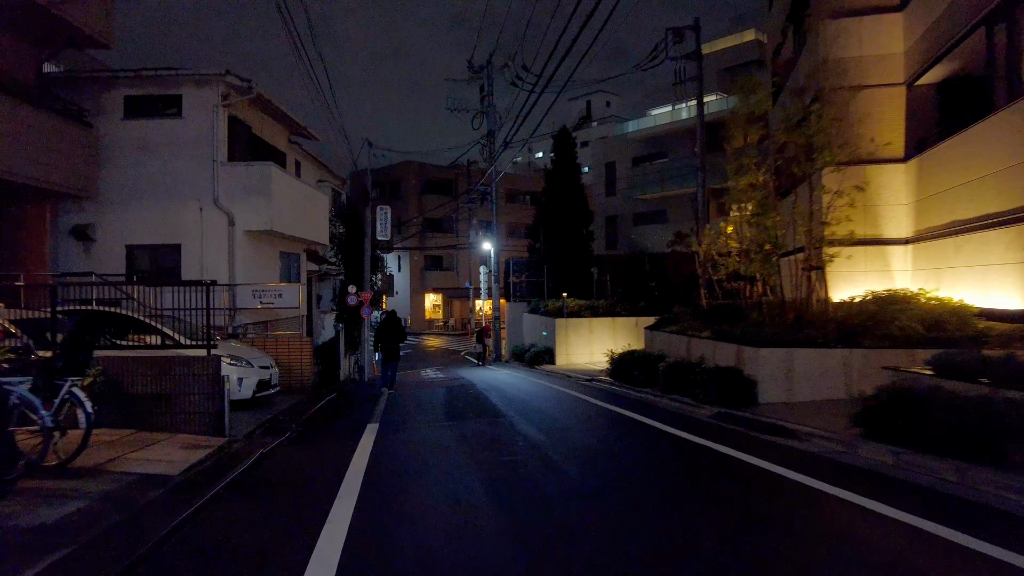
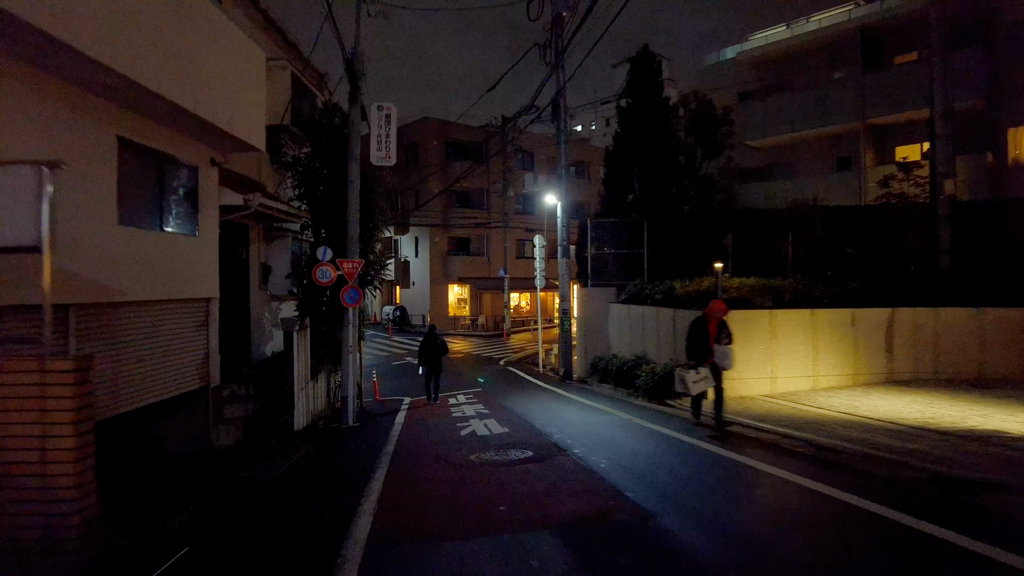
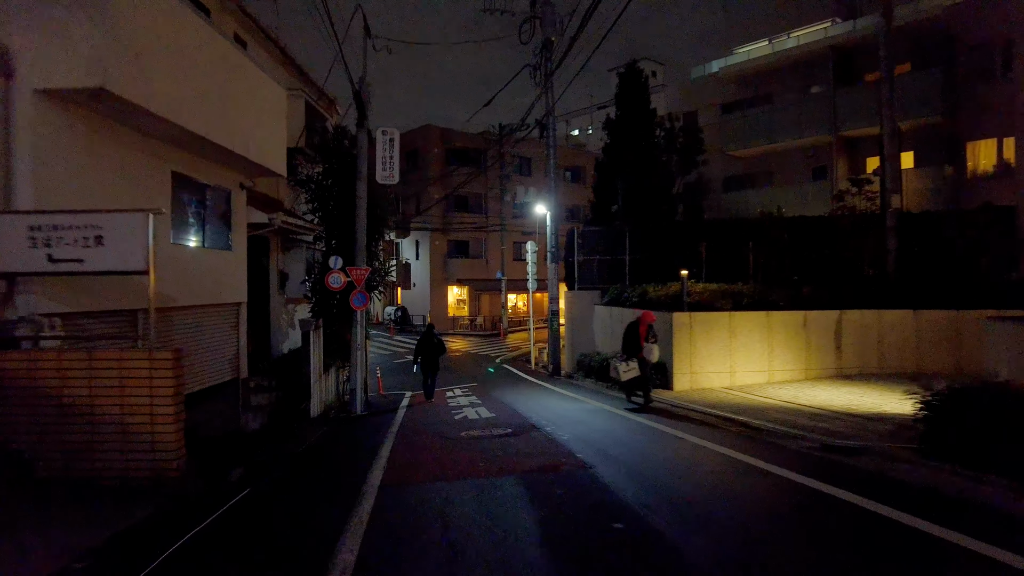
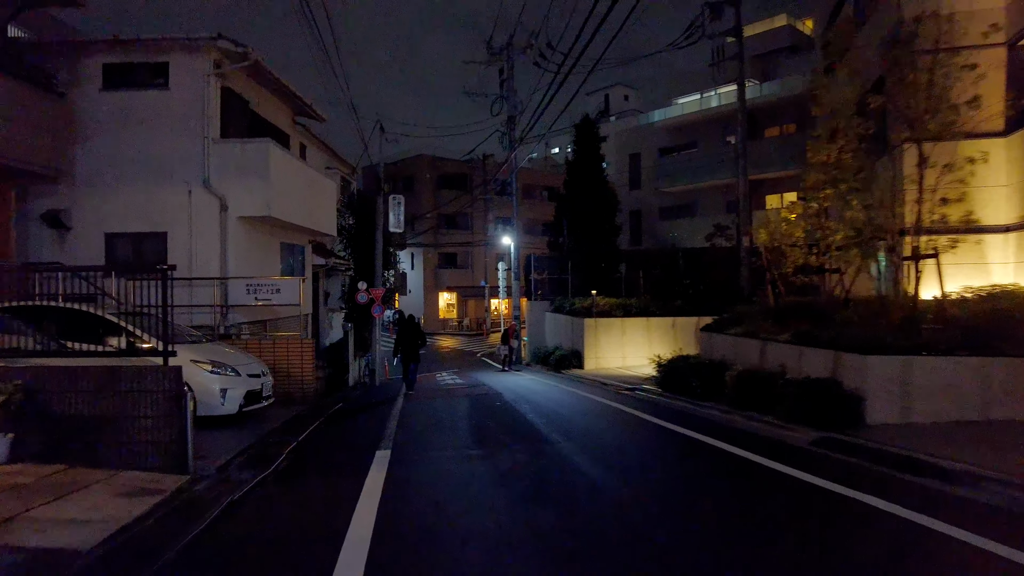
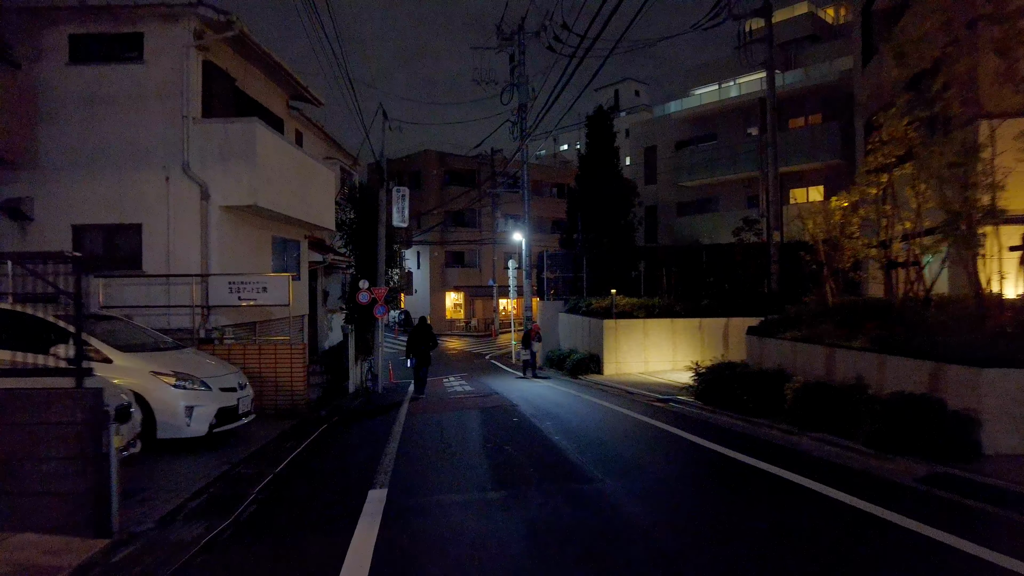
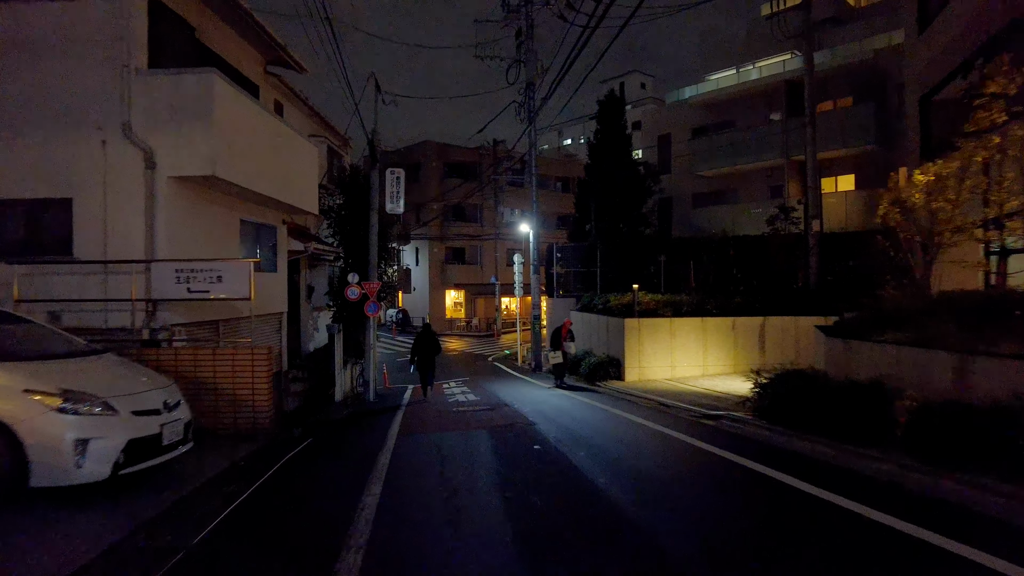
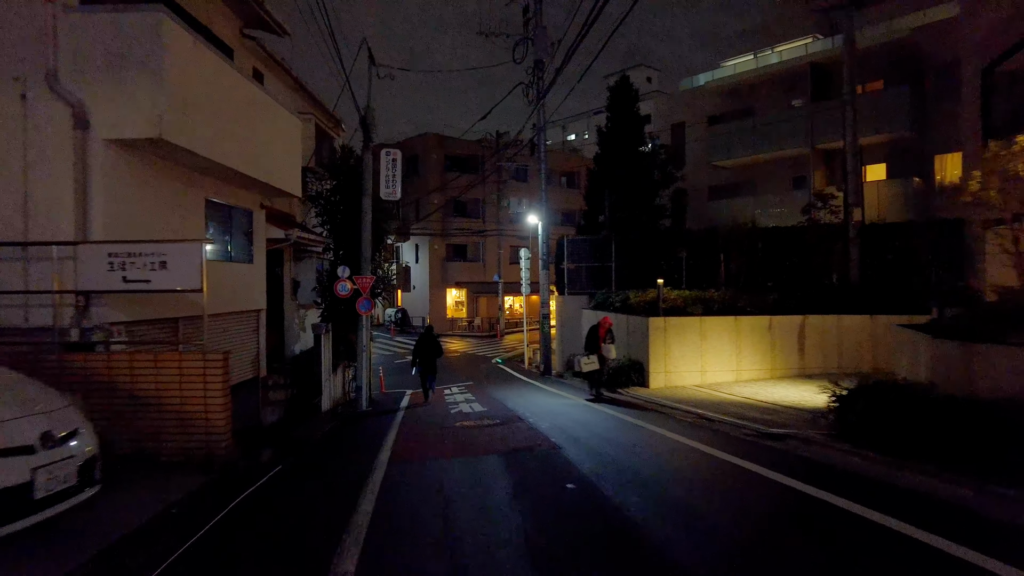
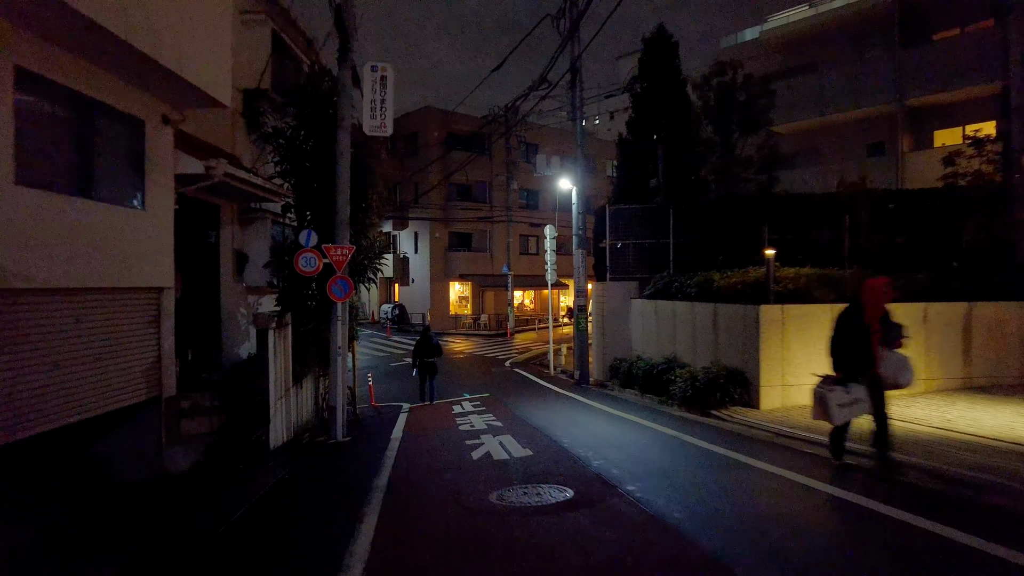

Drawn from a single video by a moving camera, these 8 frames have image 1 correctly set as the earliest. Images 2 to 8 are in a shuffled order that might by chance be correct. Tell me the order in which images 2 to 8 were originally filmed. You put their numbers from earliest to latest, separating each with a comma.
4, 5, 6, 7, 3, 2, 8
